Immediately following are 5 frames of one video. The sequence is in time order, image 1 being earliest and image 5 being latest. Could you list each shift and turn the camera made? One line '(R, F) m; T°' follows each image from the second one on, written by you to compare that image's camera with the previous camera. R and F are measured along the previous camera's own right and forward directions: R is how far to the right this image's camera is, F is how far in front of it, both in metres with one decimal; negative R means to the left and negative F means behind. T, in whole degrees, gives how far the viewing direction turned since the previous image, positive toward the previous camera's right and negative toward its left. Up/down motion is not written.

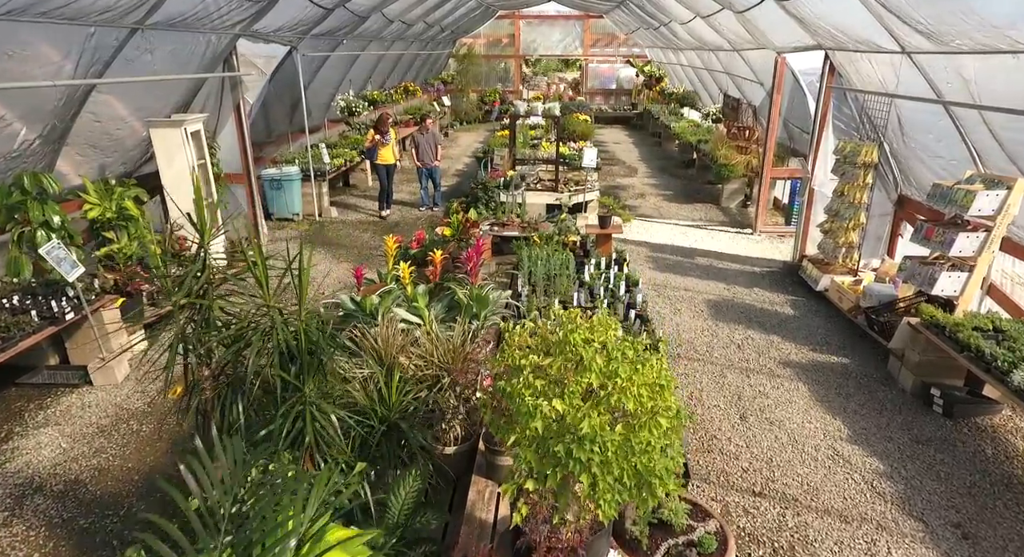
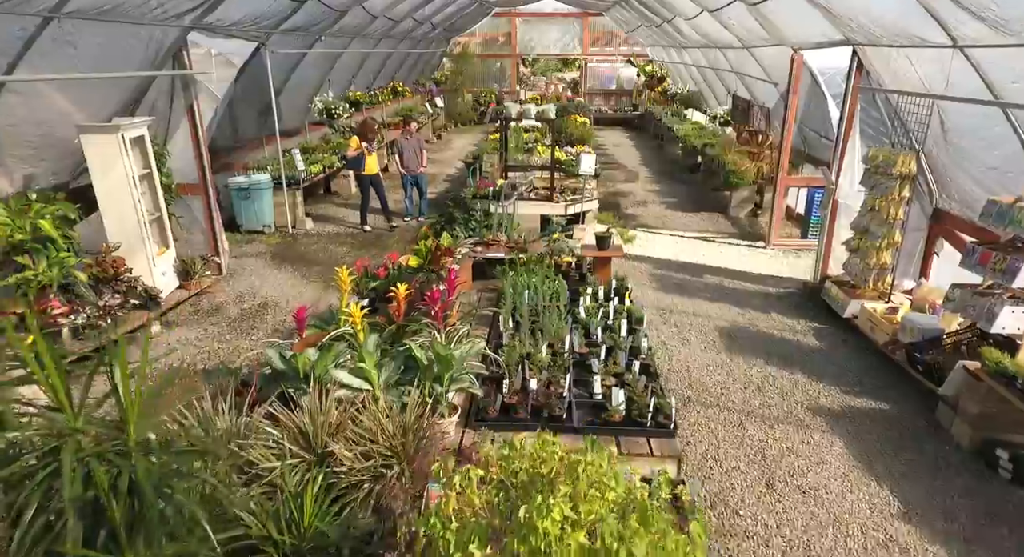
(+0.1, +0.7) m; 0°
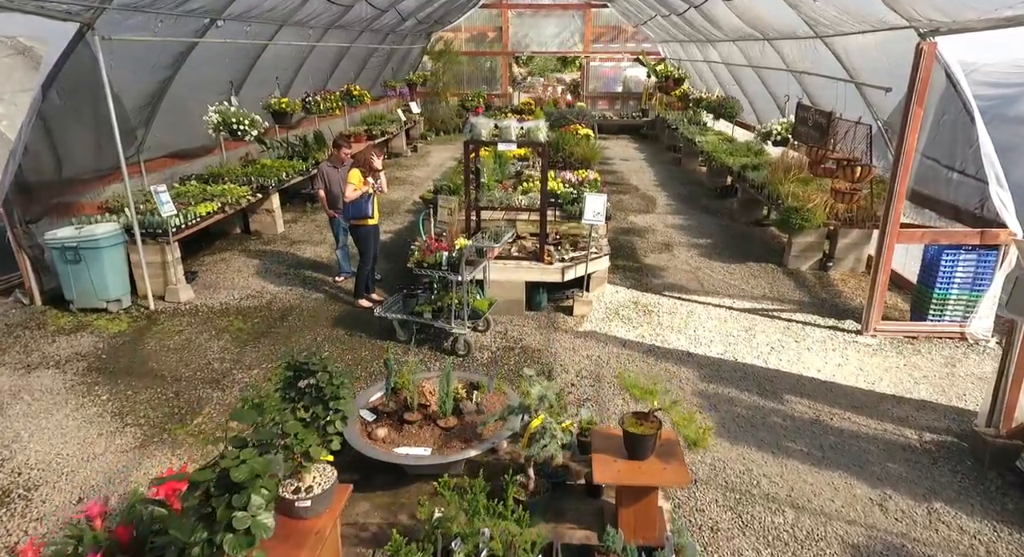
(+0.2, +2.5) m; 0°
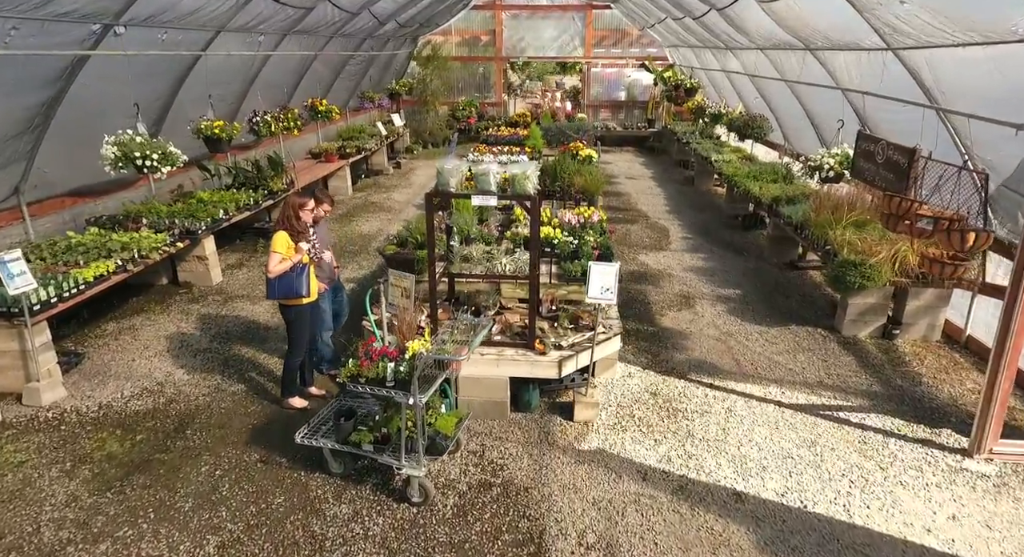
(+0.1, +1.4) m; 0°
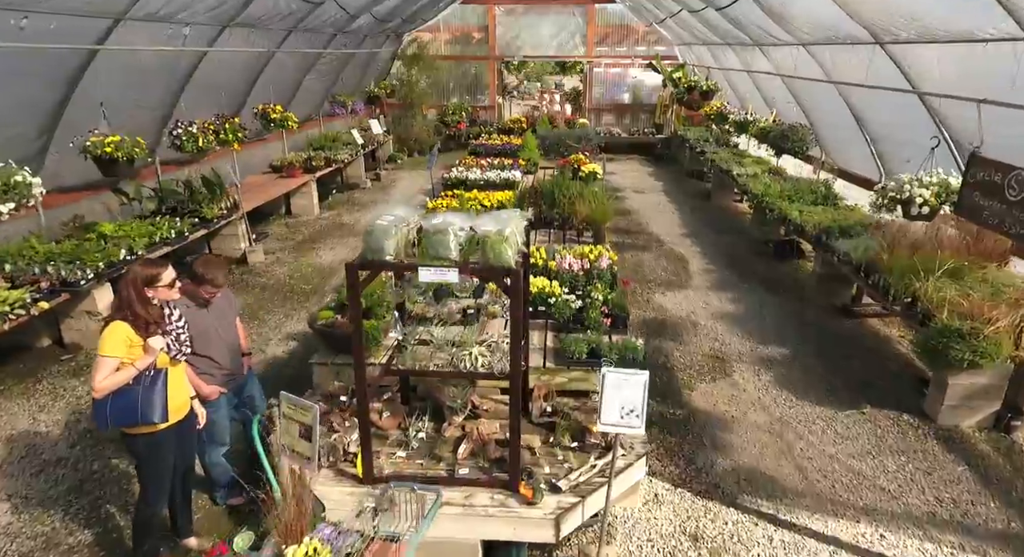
(+0.1, +1.4) m; 0°
